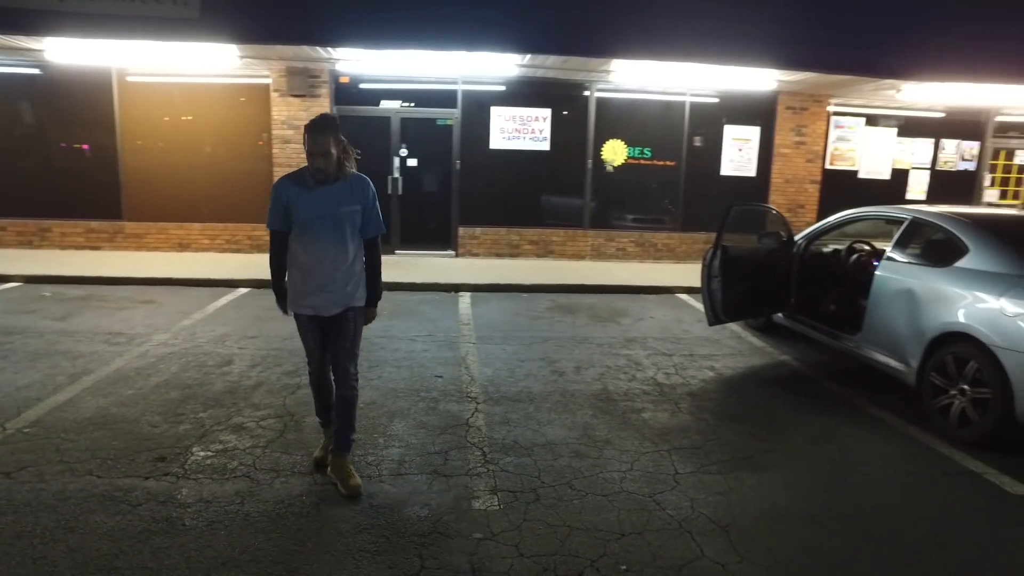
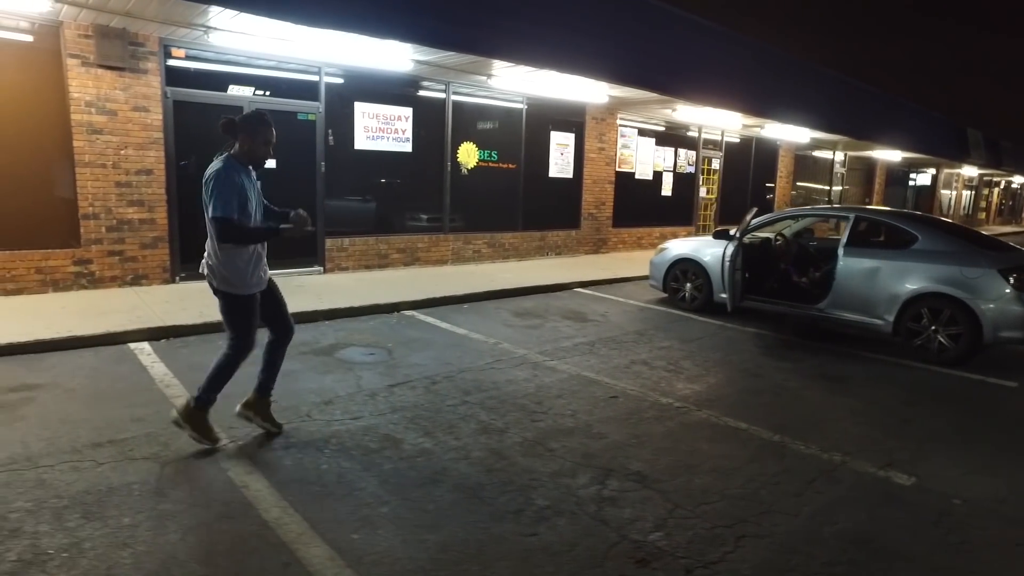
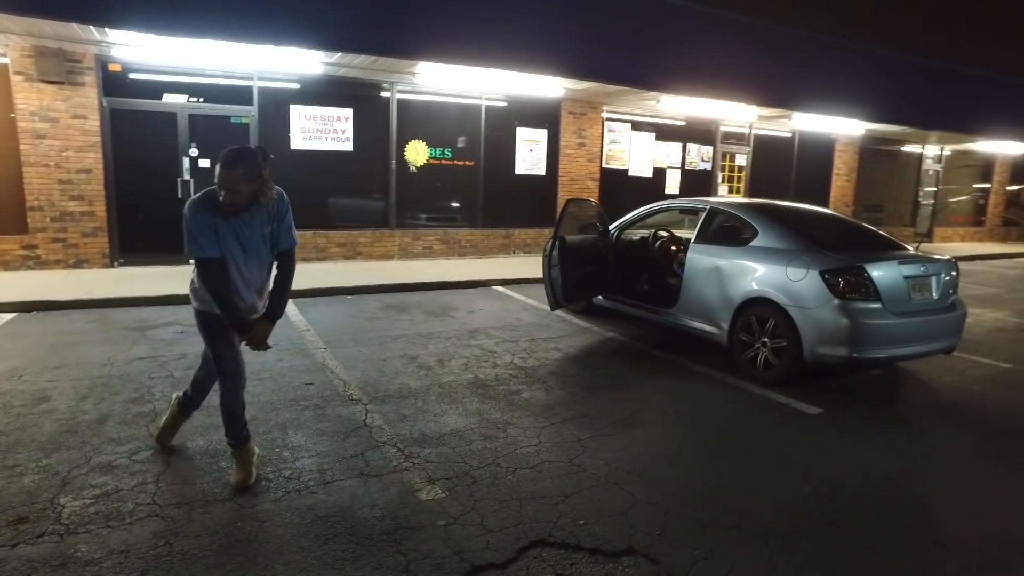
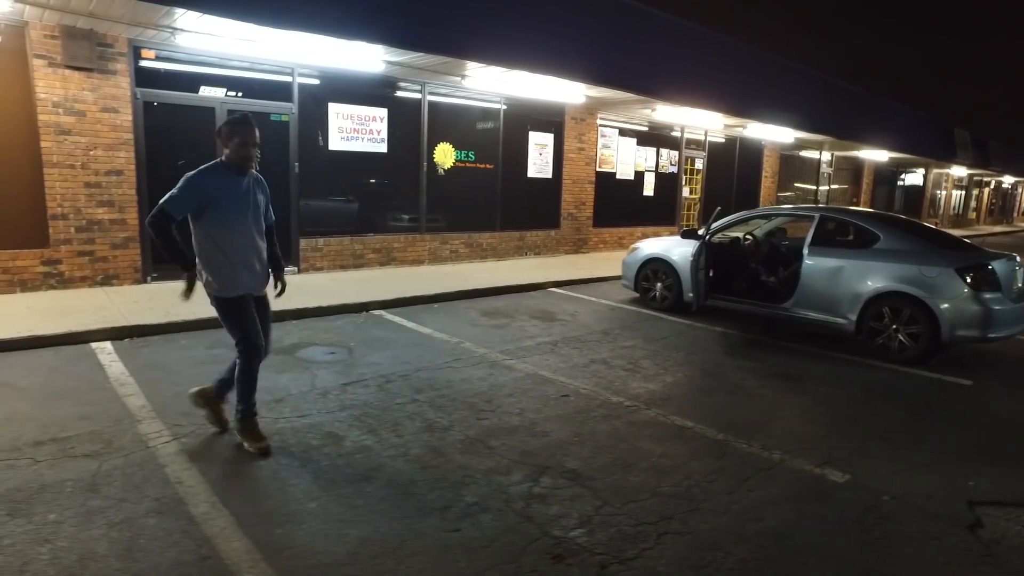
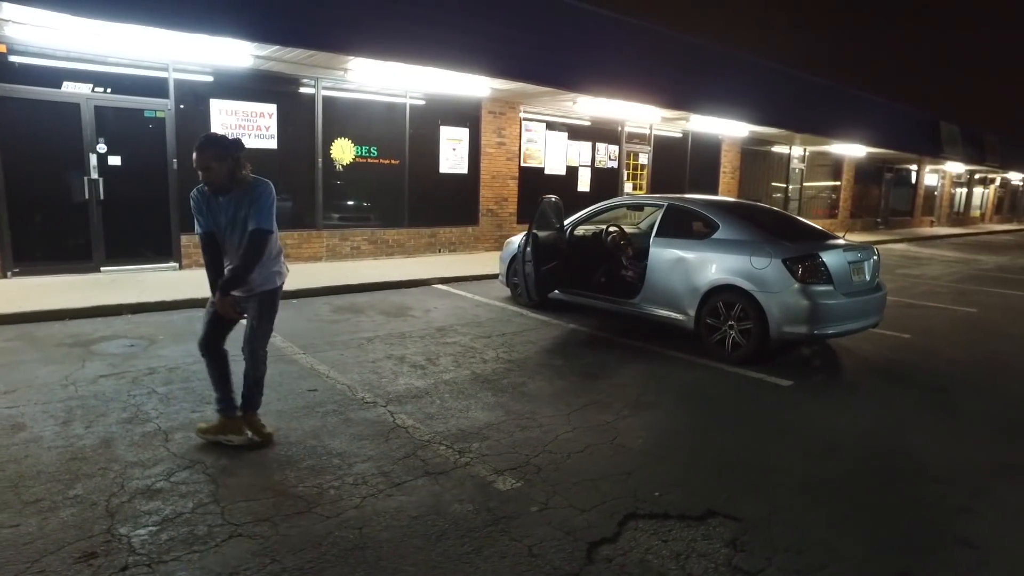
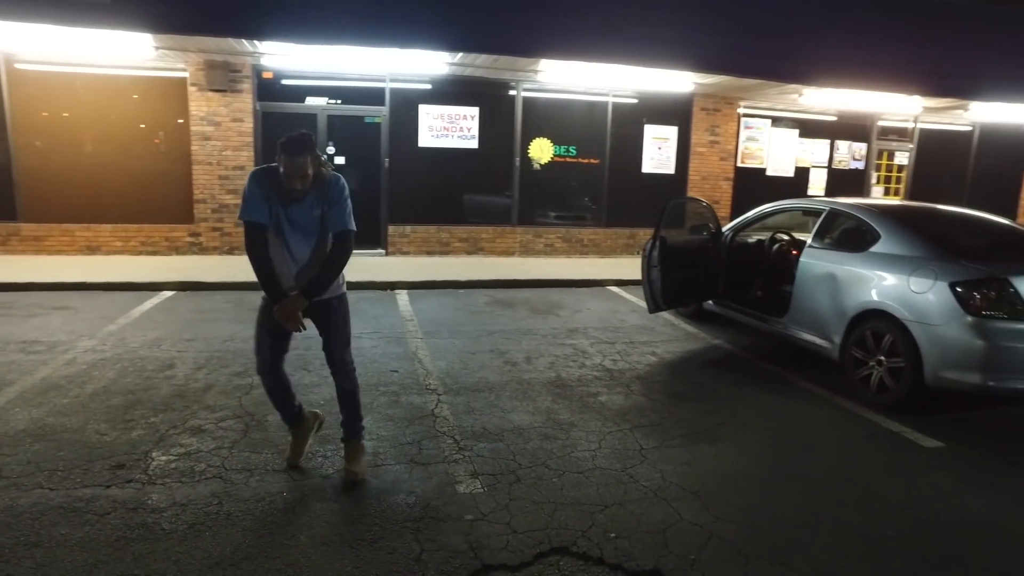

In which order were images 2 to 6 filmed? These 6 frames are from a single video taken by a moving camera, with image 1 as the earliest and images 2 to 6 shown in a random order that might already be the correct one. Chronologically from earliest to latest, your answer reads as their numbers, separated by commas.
6, 3, 5, 4, 2
